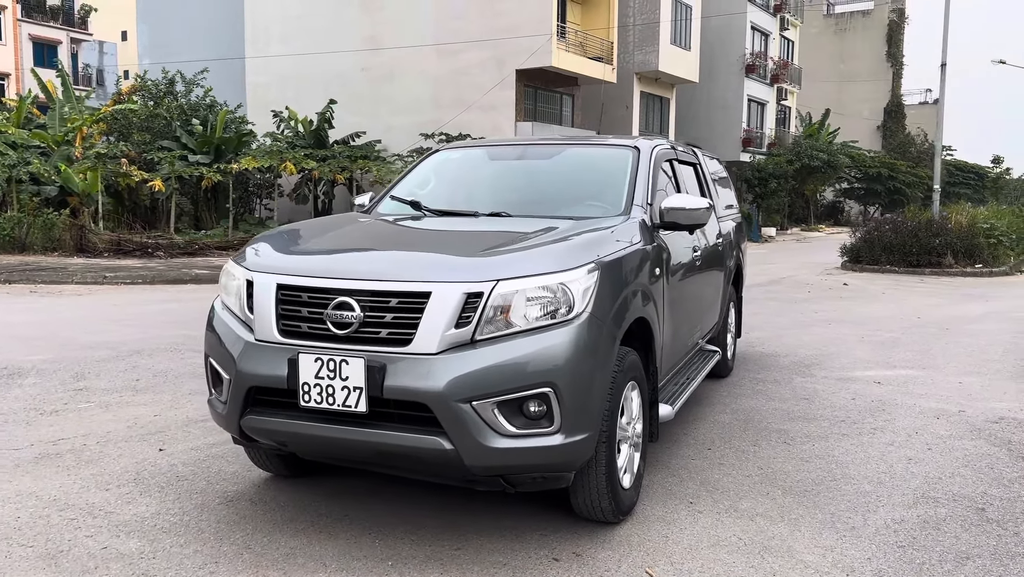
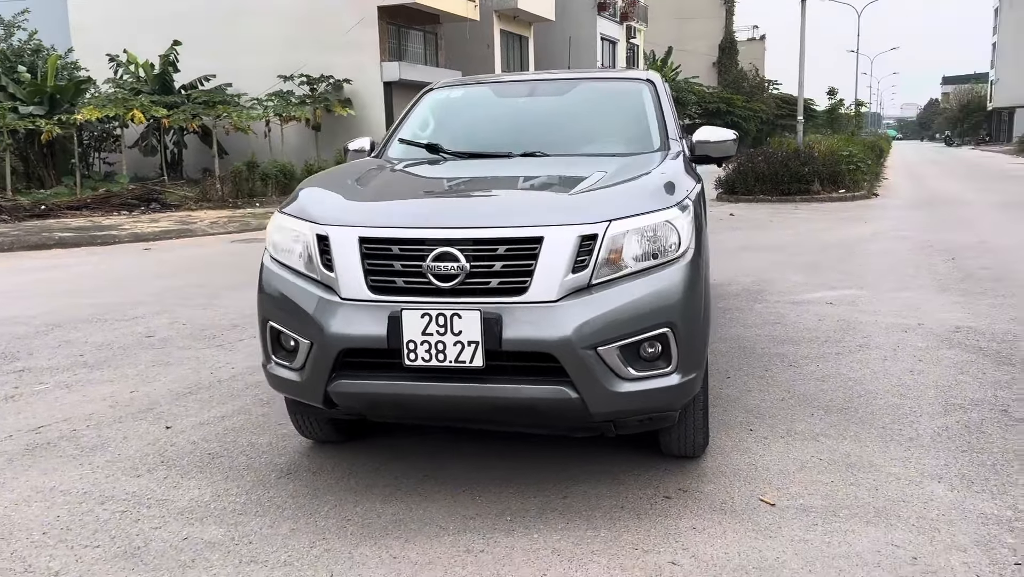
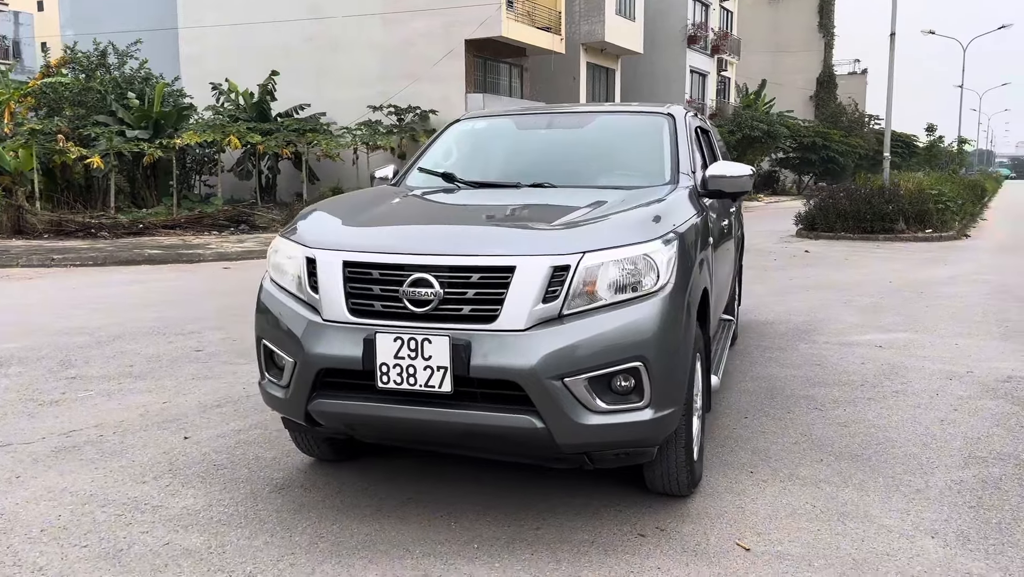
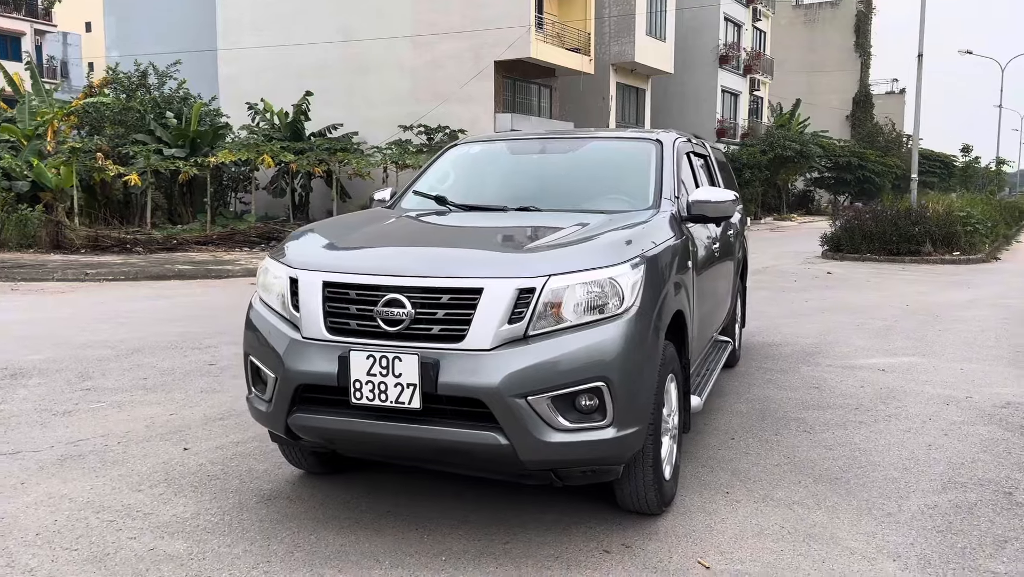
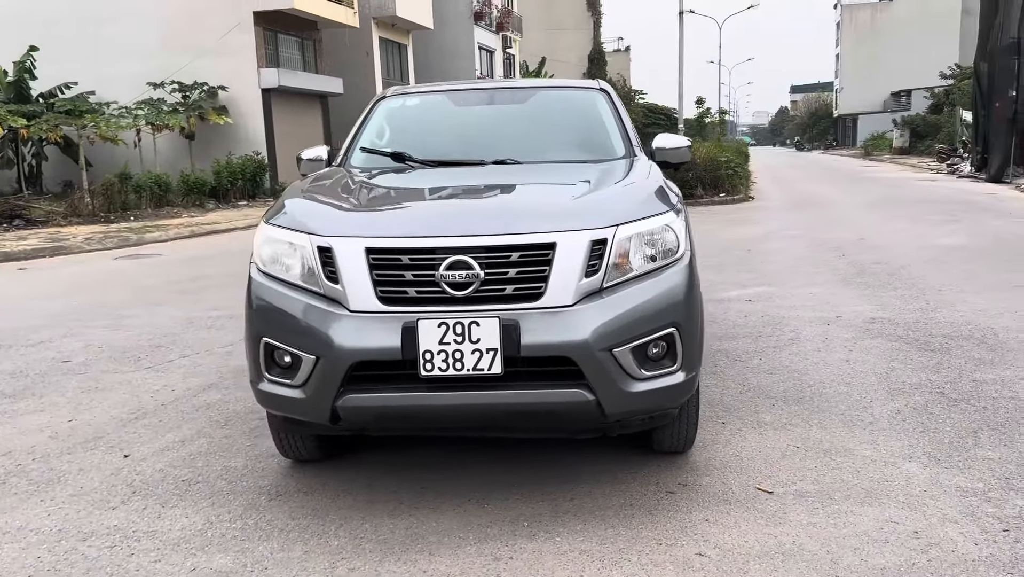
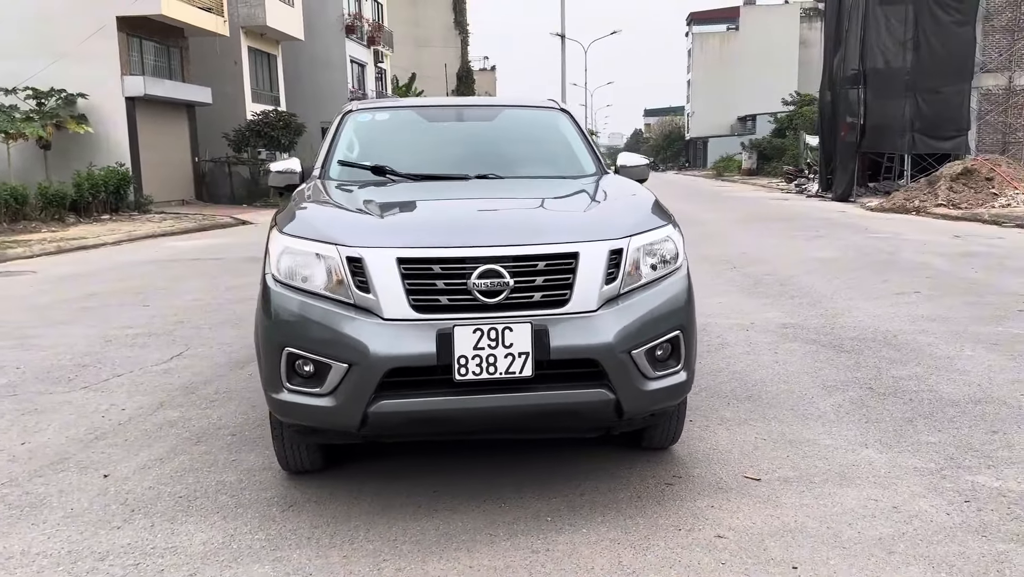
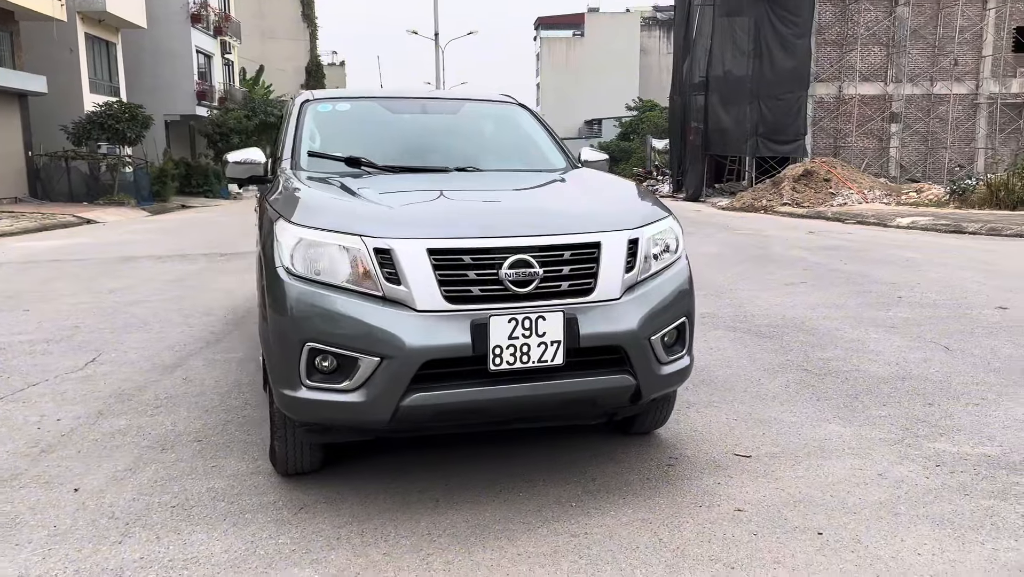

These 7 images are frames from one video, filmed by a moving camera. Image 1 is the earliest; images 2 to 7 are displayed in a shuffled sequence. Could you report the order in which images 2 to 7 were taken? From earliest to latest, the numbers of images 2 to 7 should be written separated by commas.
4, 3, 2, 5, 6, 7
